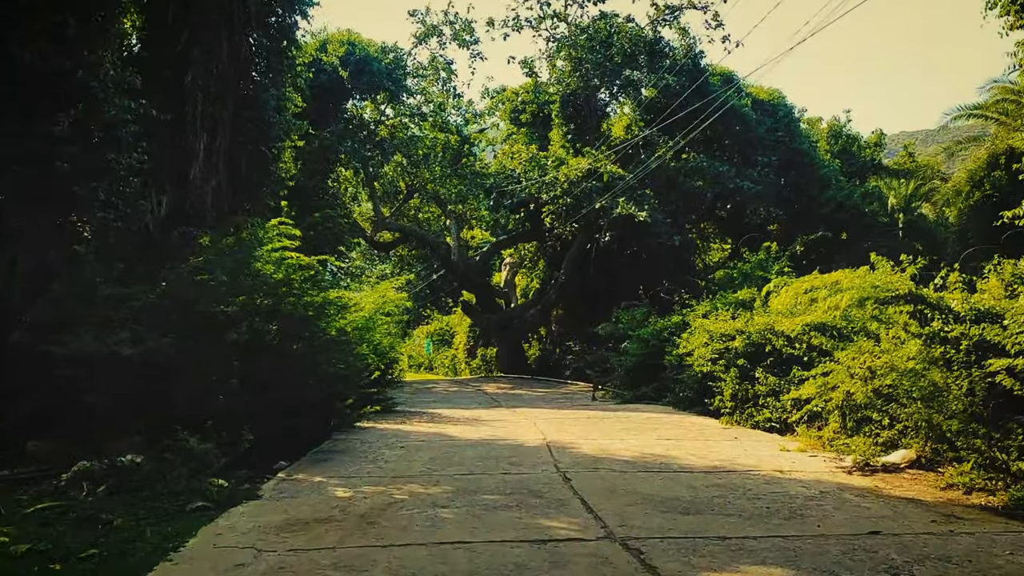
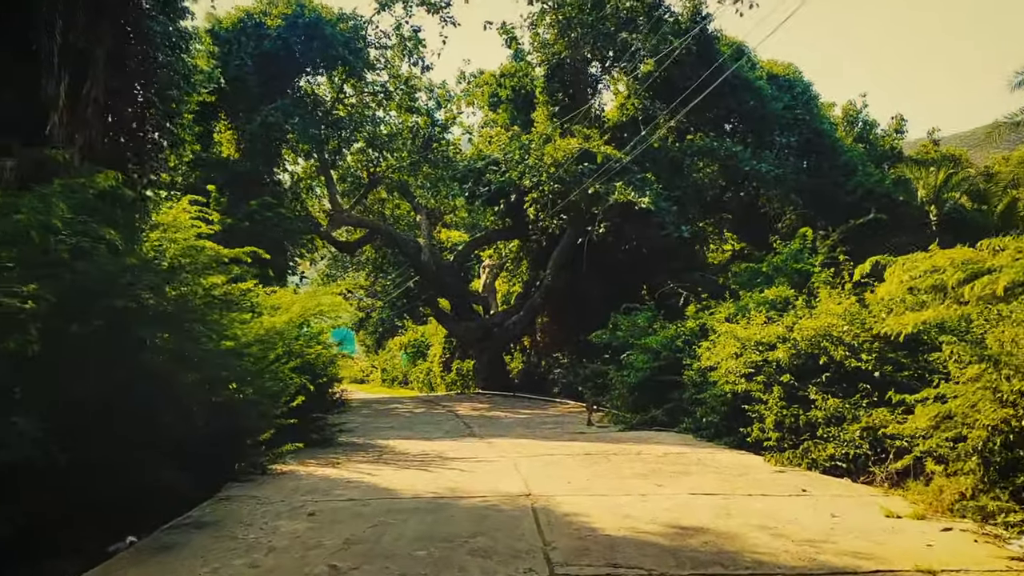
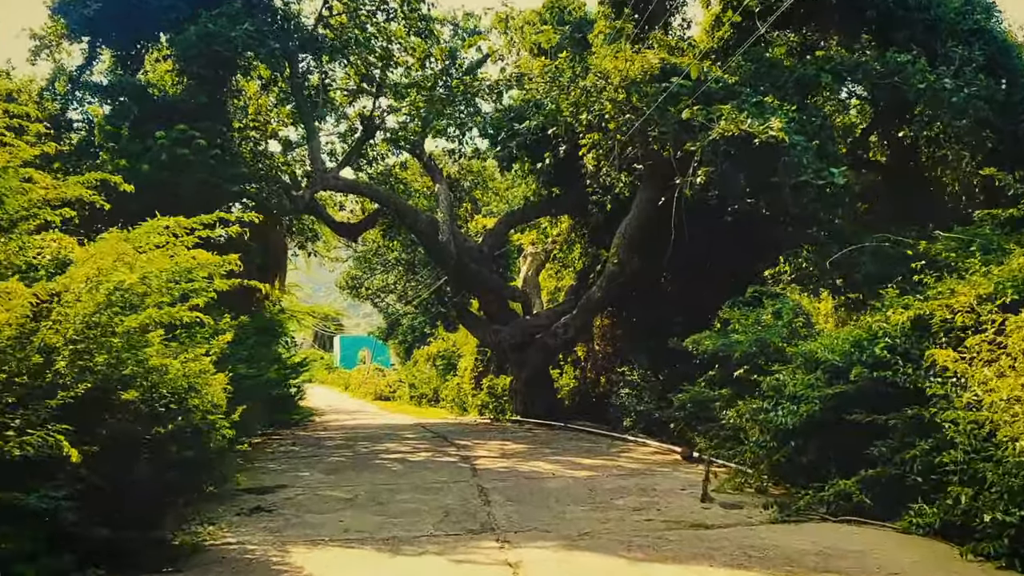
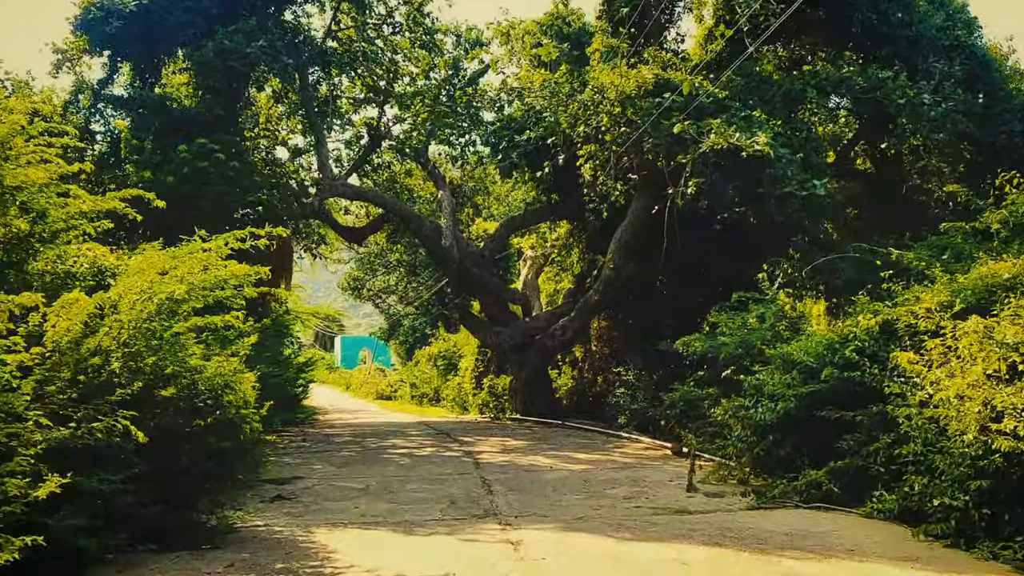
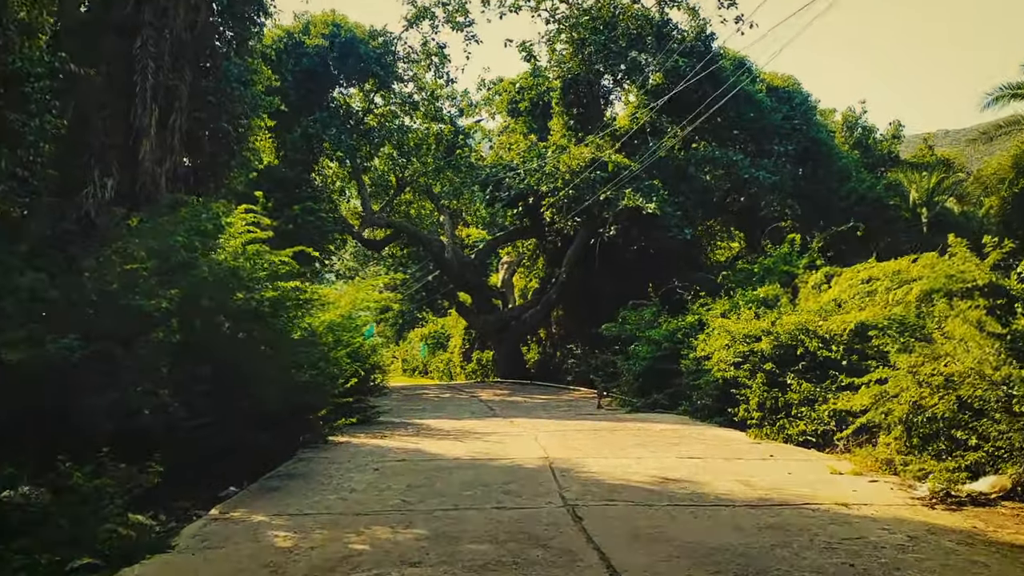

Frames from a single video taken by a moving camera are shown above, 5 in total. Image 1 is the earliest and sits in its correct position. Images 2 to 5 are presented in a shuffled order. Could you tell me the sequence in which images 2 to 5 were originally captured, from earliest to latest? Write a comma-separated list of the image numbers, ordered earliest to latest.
5, 2, 4, 3
